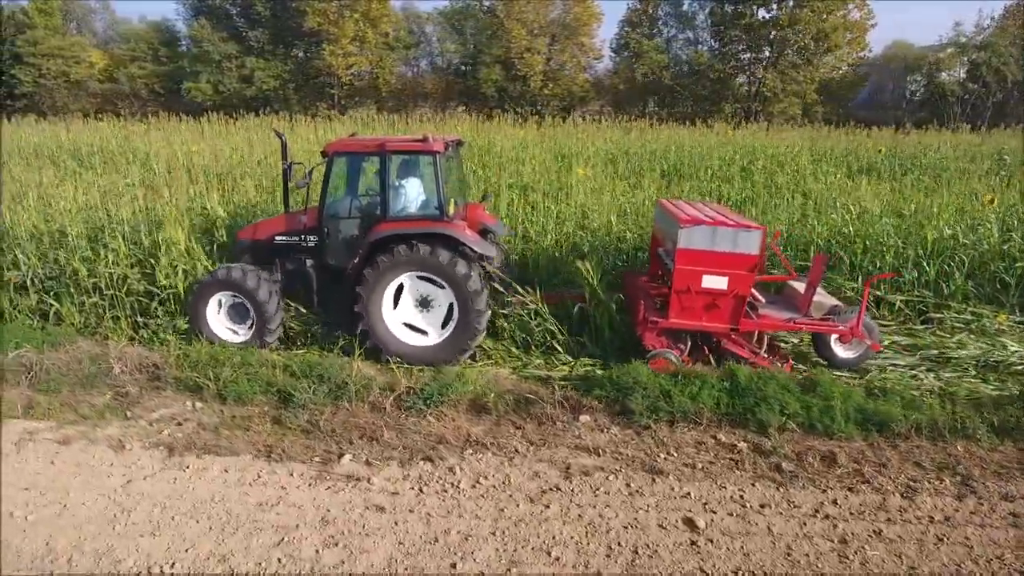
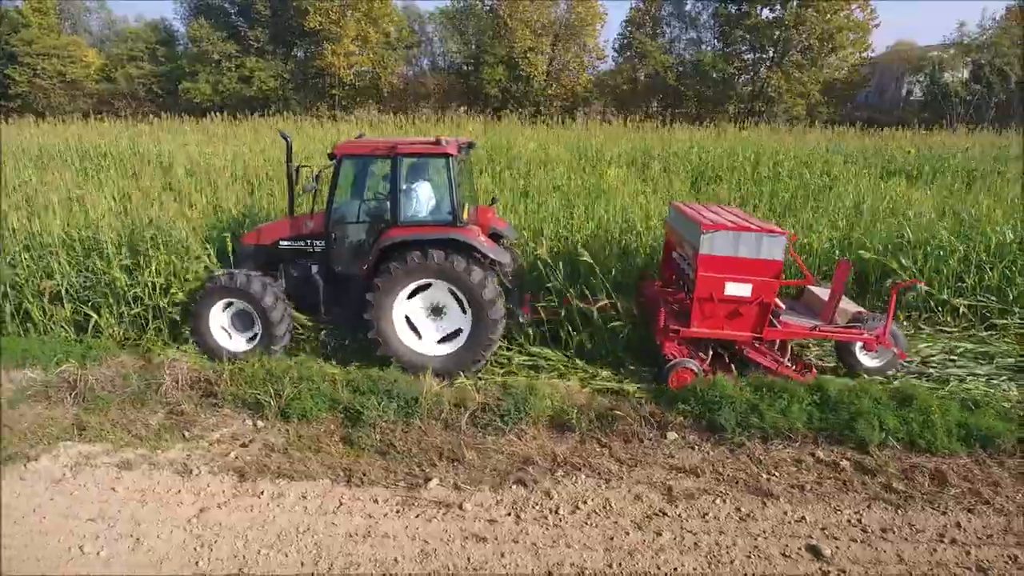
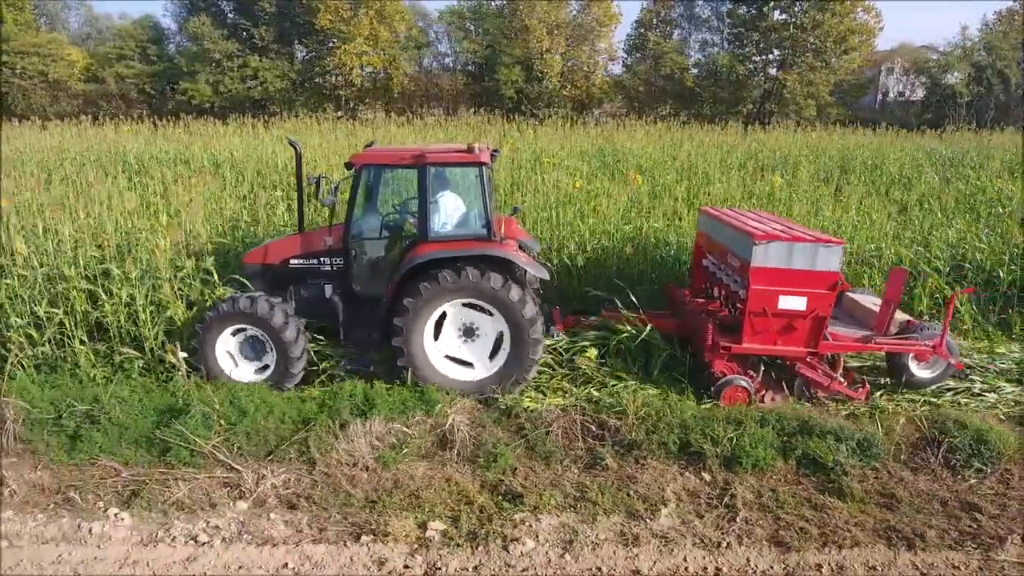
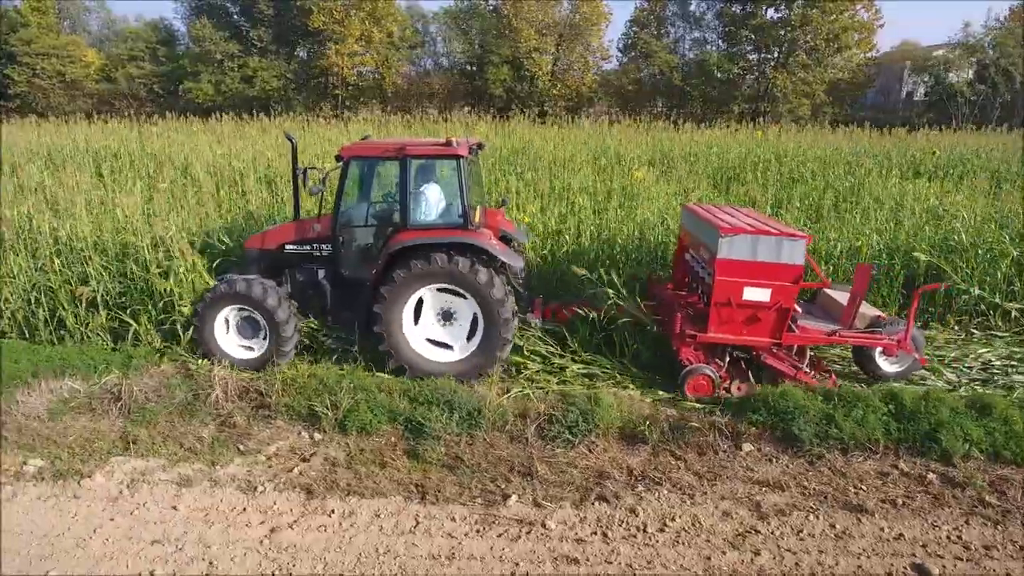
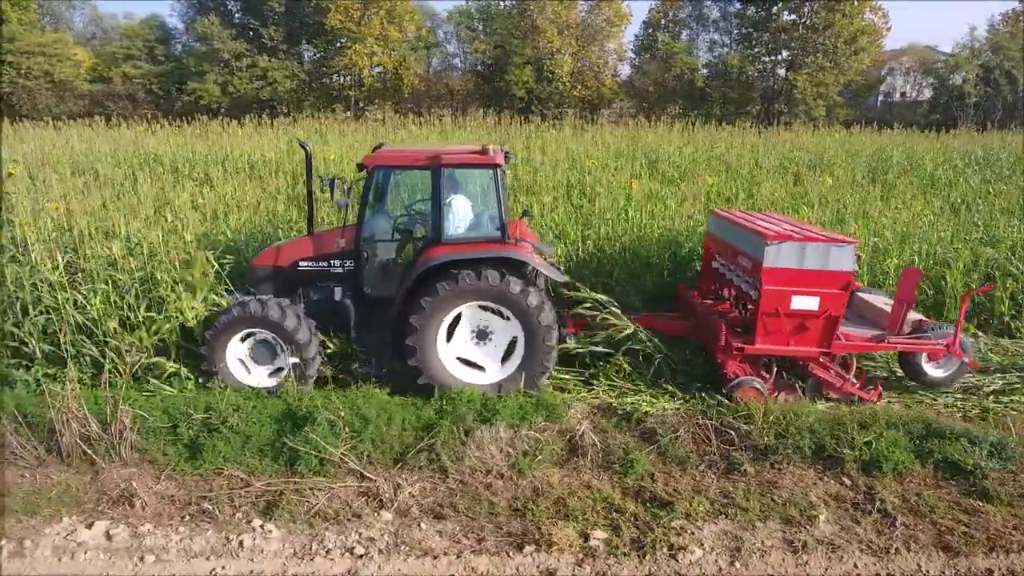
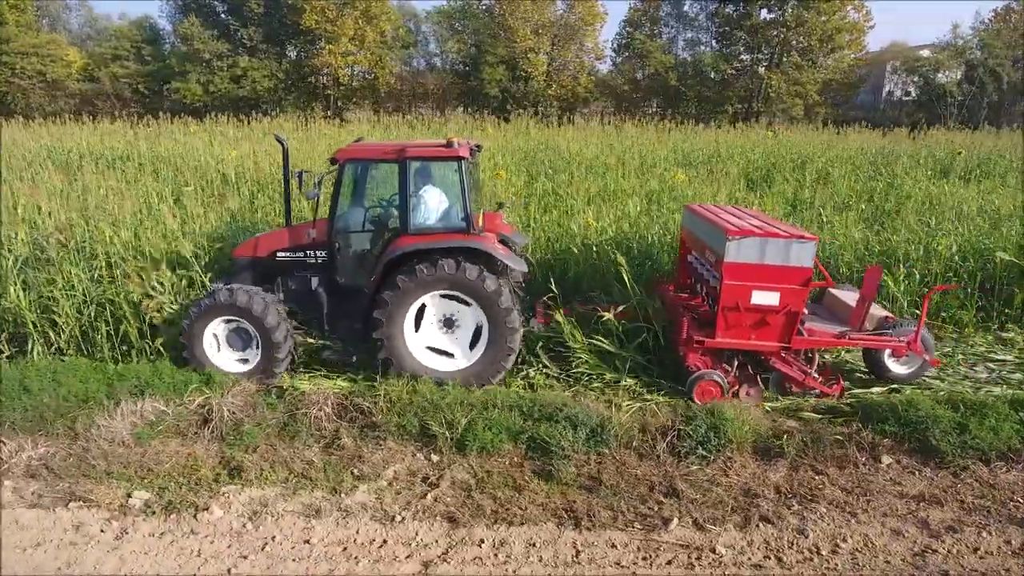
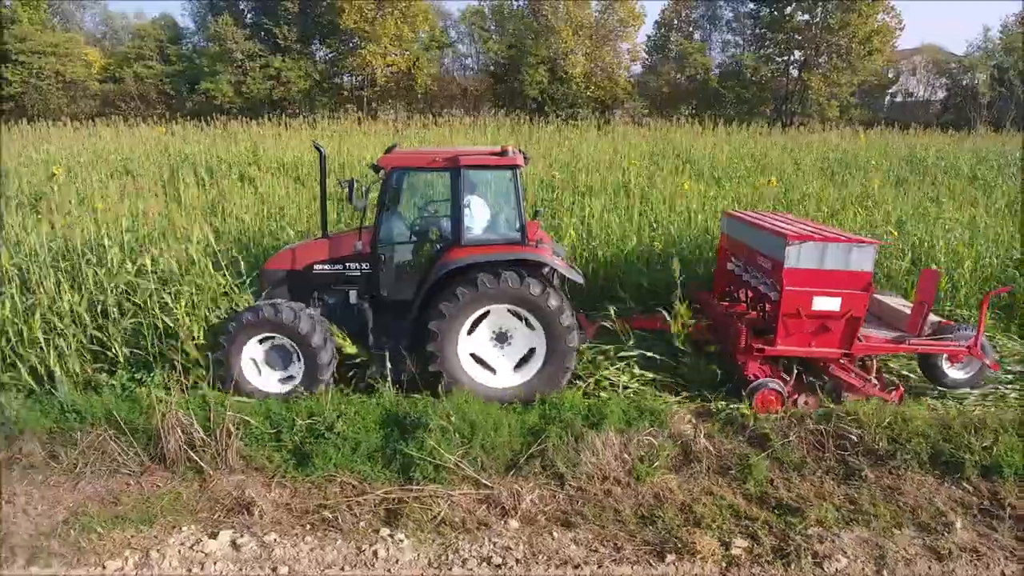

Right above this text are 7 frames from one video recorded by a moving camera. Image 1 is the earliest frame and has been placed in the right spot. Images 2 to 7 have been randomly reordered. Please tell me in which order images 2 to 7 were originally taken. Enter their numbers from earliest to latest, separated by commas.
2, 4, 6, 3, 5, 7
